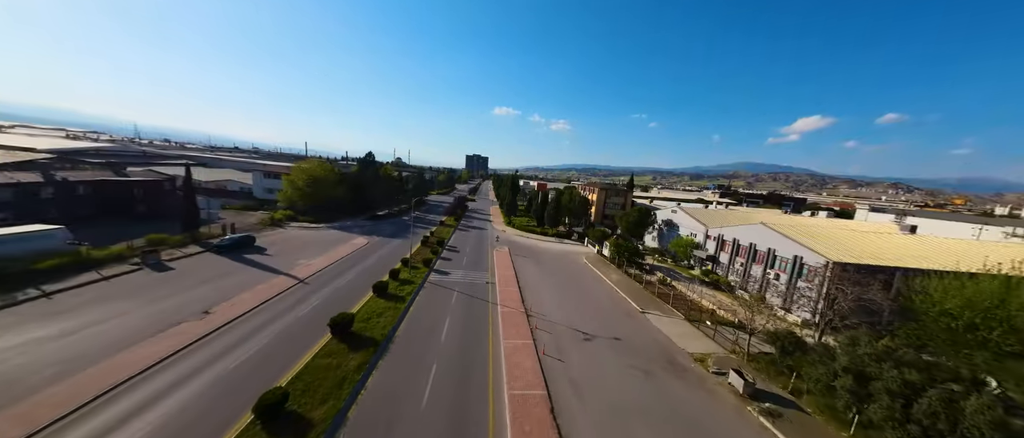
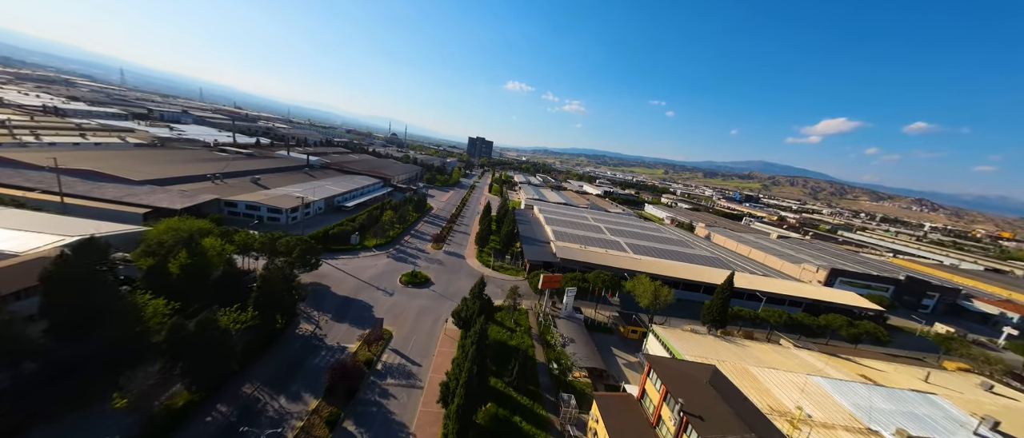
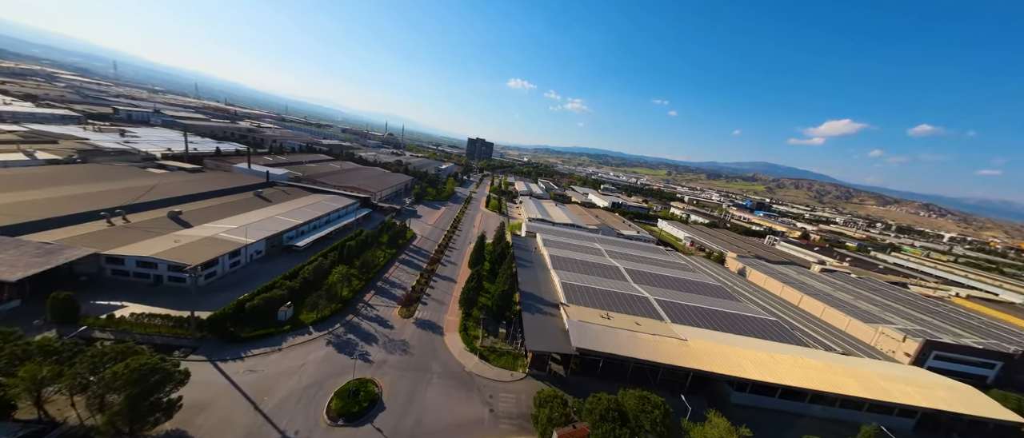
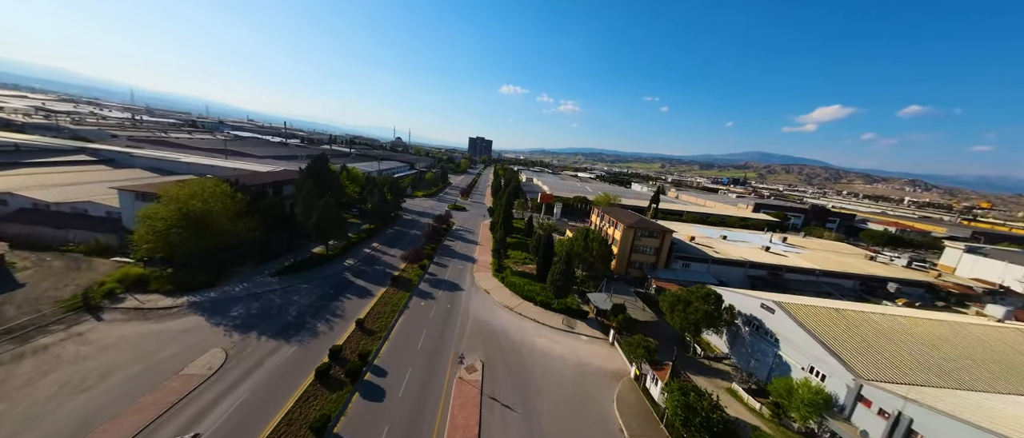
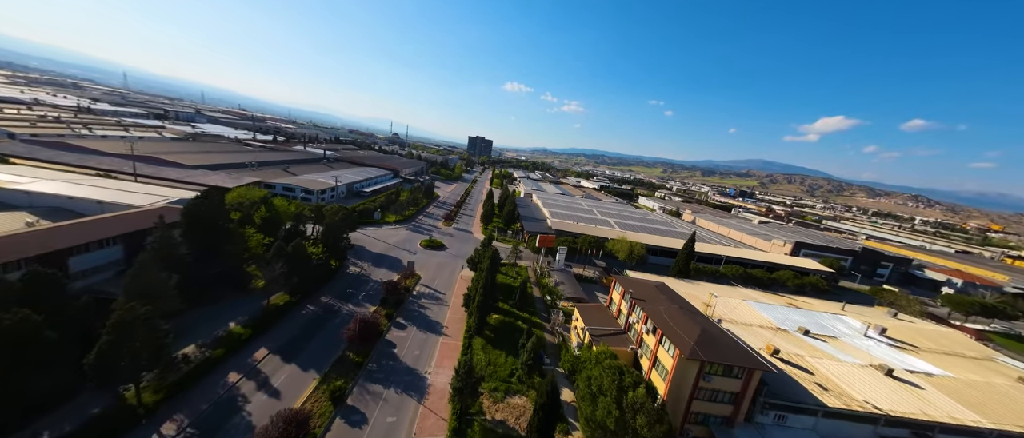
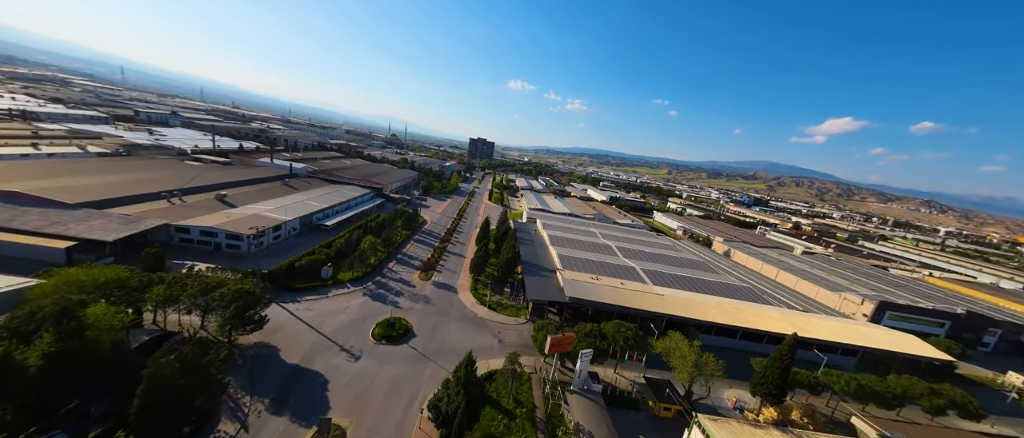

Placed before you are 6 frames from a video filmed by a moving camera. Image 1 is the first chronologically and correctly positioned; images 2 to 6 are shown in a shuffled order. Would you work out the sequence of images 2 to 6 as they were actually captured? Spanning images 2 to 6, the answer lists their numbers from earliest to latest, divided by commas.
4, 5, 2, 6, 3
